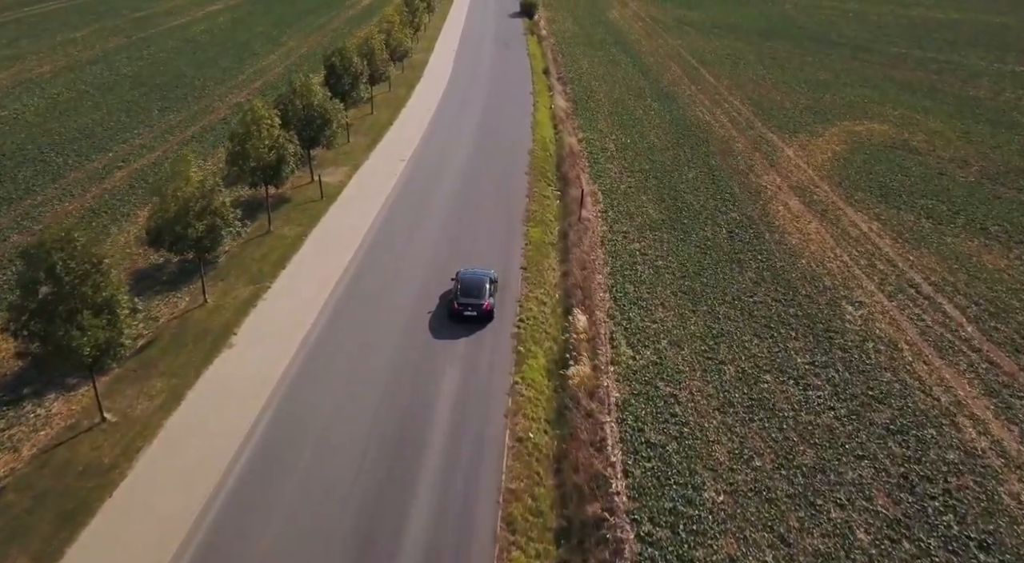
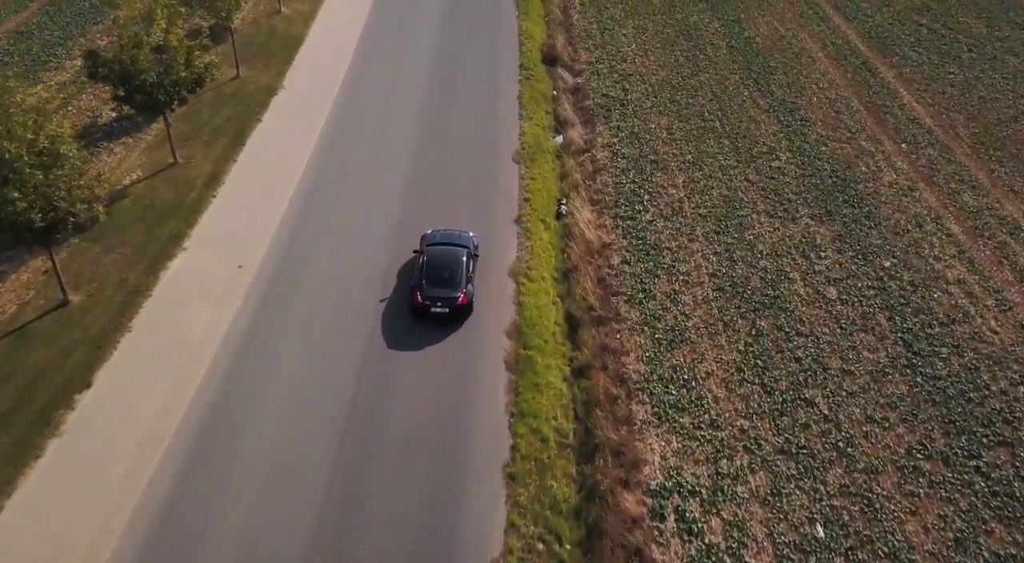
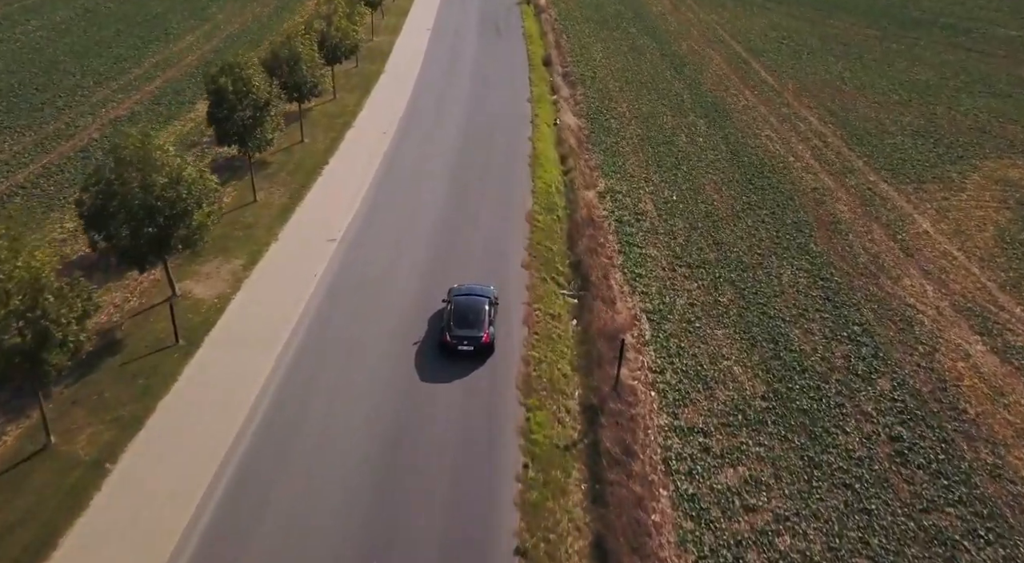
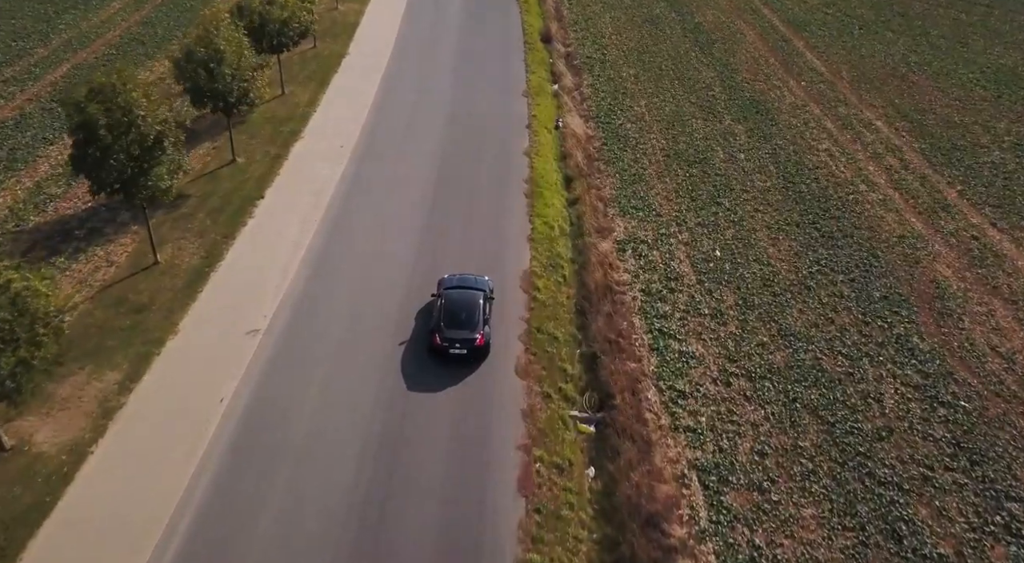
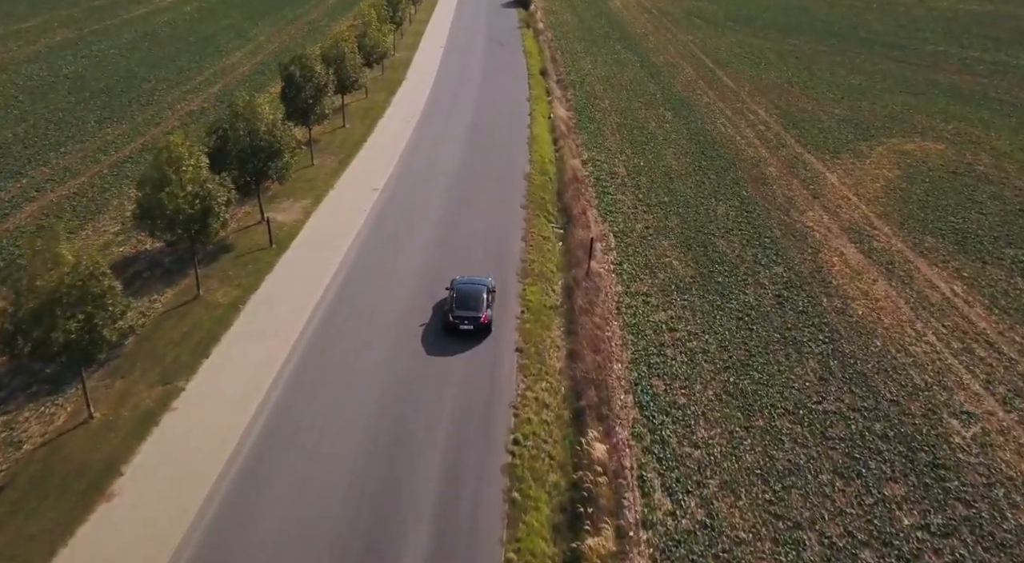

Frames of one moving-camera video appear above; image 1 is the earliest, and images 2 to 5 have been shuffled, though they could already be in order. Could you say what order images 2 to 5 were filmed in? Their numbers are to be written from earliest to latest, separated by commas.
5, 3, 4, 2
